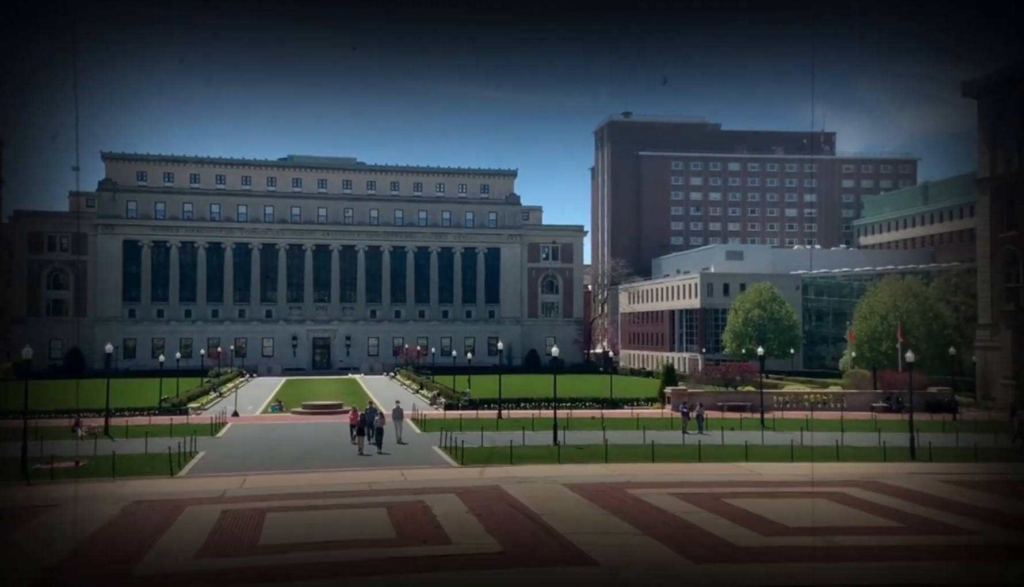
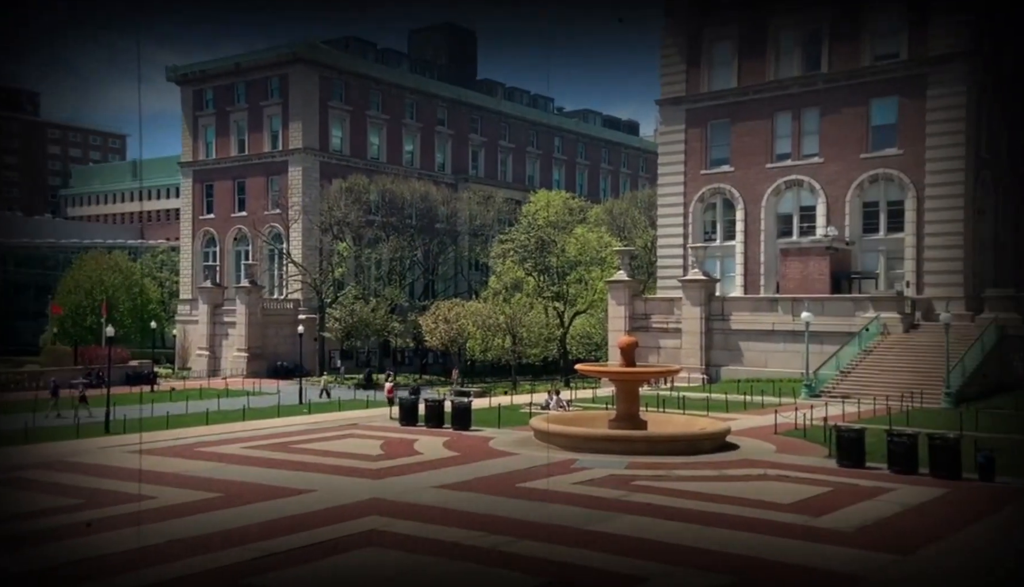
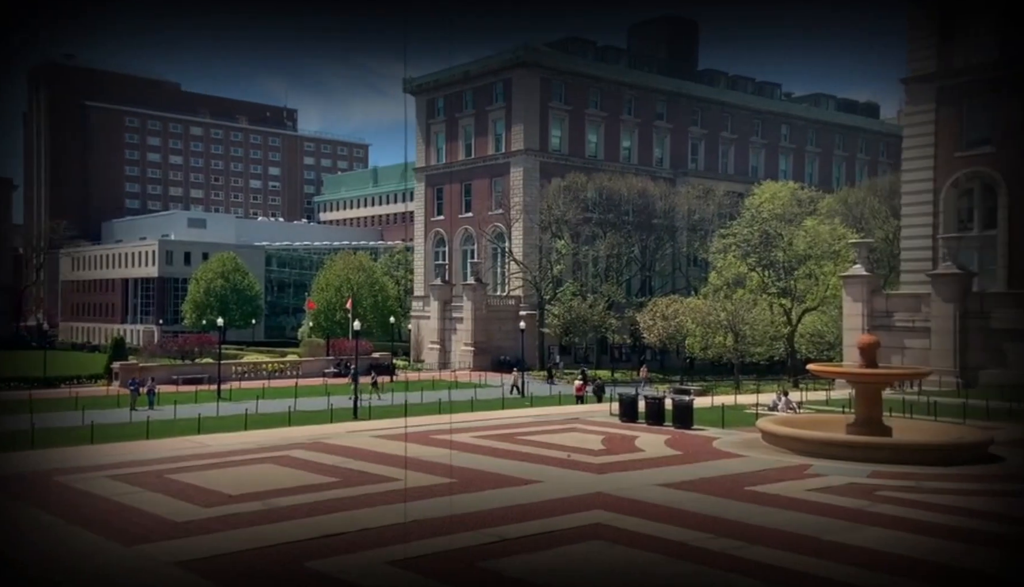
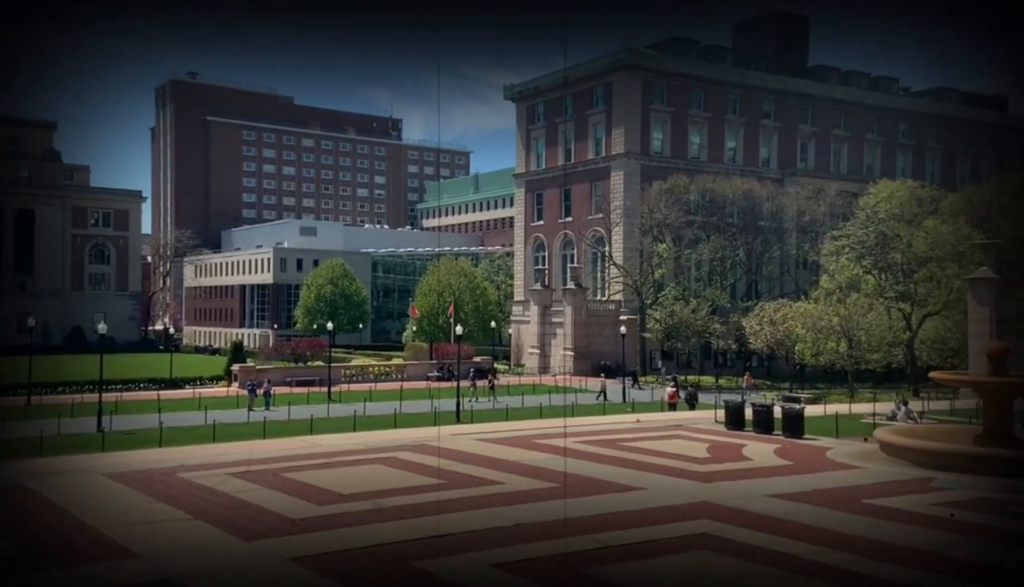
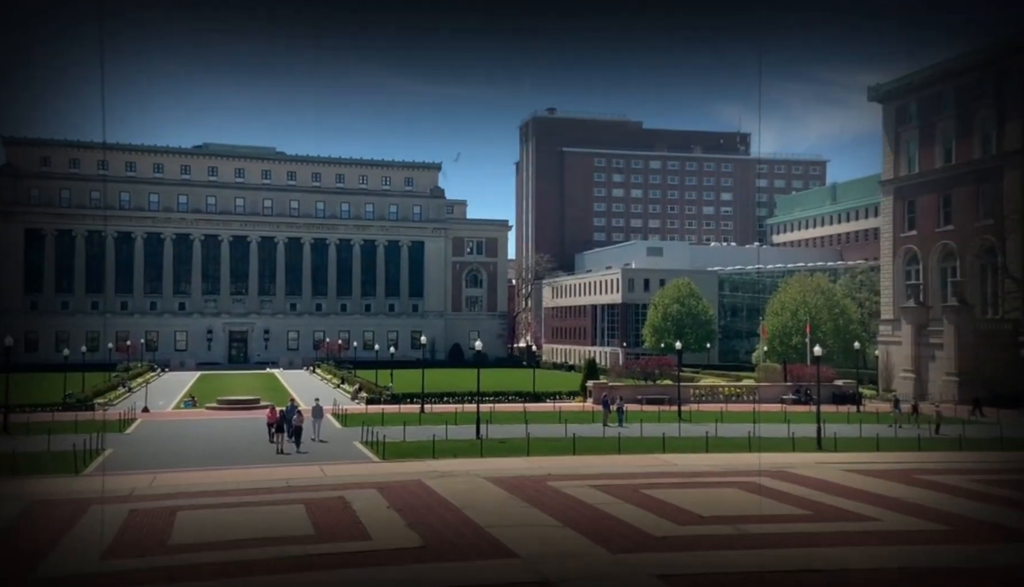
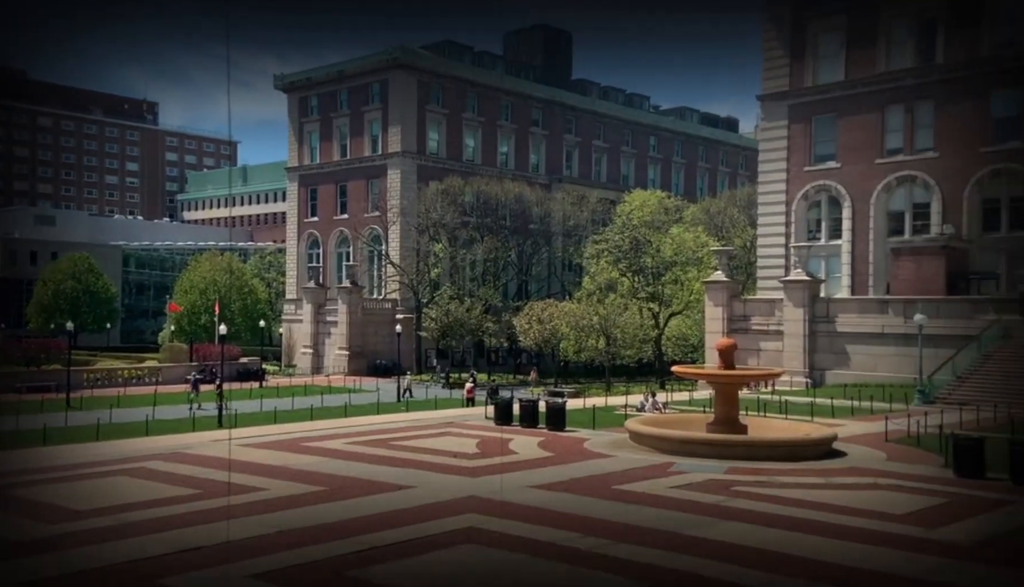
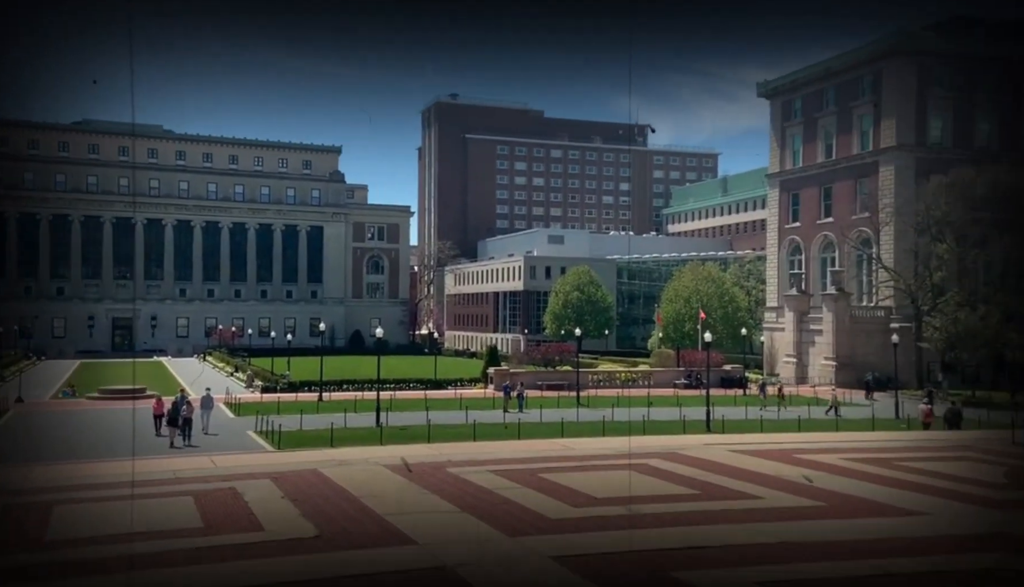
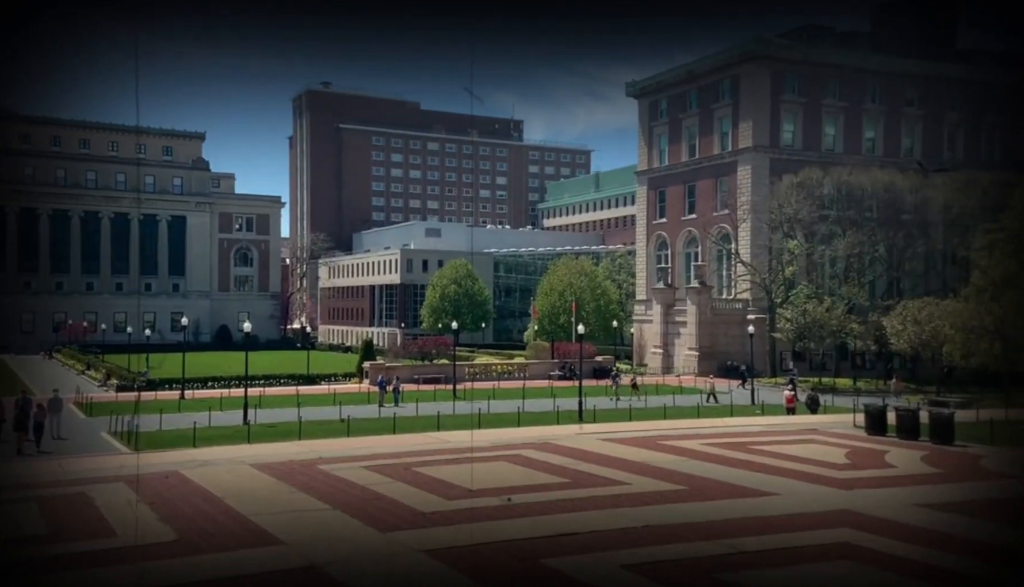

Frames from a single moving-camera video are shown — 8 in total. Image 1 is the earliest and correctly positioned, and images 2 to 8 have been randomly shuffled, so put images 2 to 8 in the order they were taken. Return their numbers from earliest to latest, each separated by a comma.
5, 7, 8, 4, 3, 6, 2
